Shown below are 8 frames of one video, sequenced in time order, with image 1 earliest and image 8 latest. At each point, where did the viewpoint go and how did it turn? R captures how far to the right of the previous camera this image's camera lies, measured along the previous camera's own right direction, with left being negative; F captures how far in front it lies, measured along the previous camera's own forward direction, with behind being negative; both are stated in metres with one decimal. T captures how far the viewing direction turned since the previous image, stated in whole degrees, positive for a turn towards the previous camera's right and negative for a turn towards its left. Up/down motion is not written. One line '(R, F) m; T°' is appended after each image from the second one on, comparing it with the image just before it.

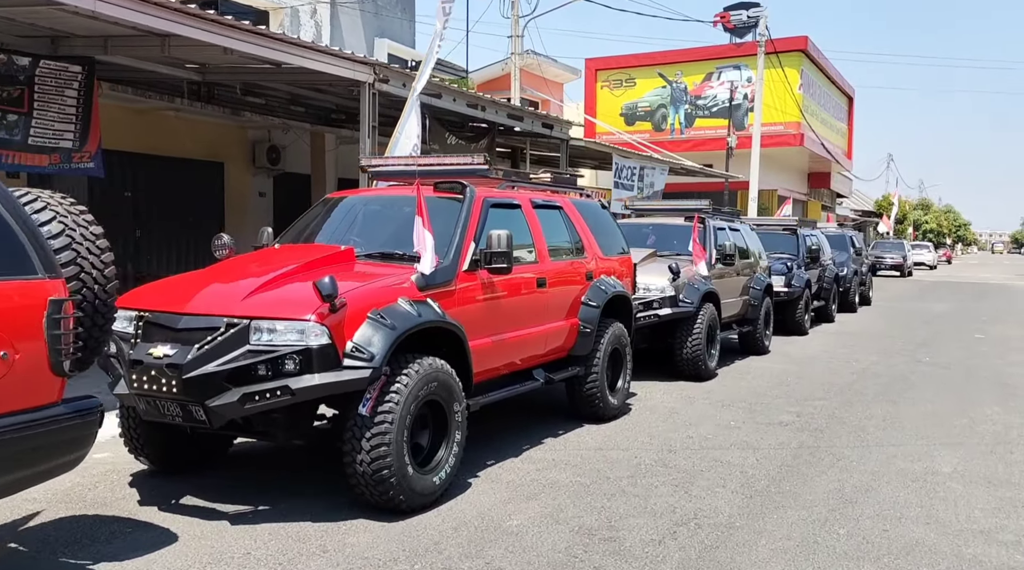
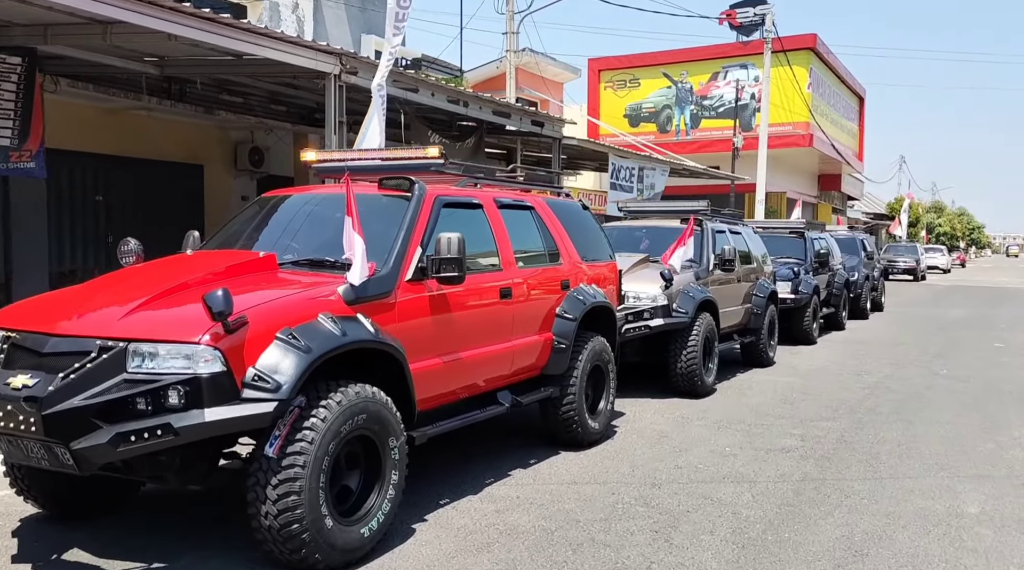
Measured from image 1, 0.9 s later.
(+0.3, +0.7) m; -1°
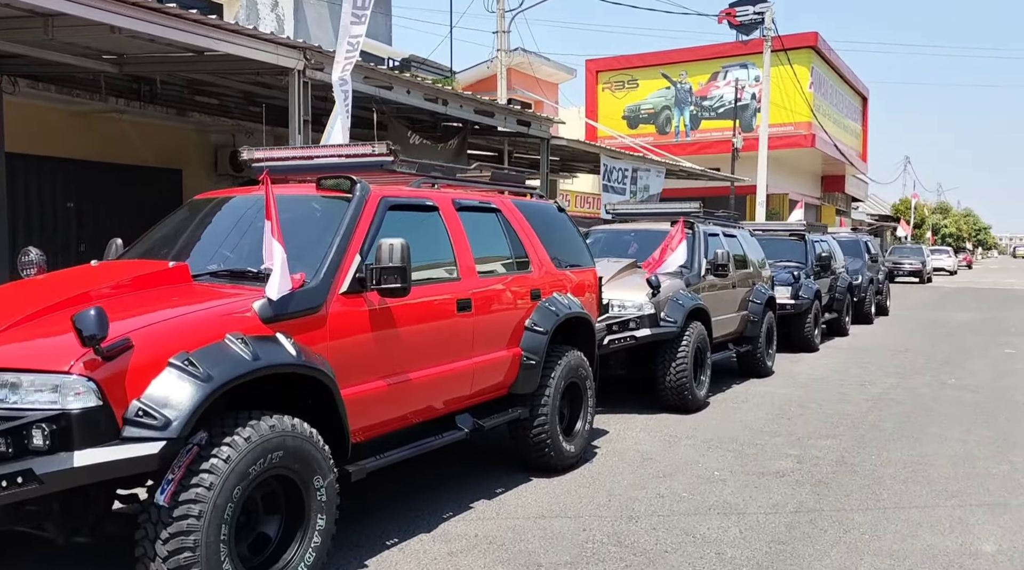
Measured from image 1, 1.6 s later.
(+0.3, +0.5) m; 0°
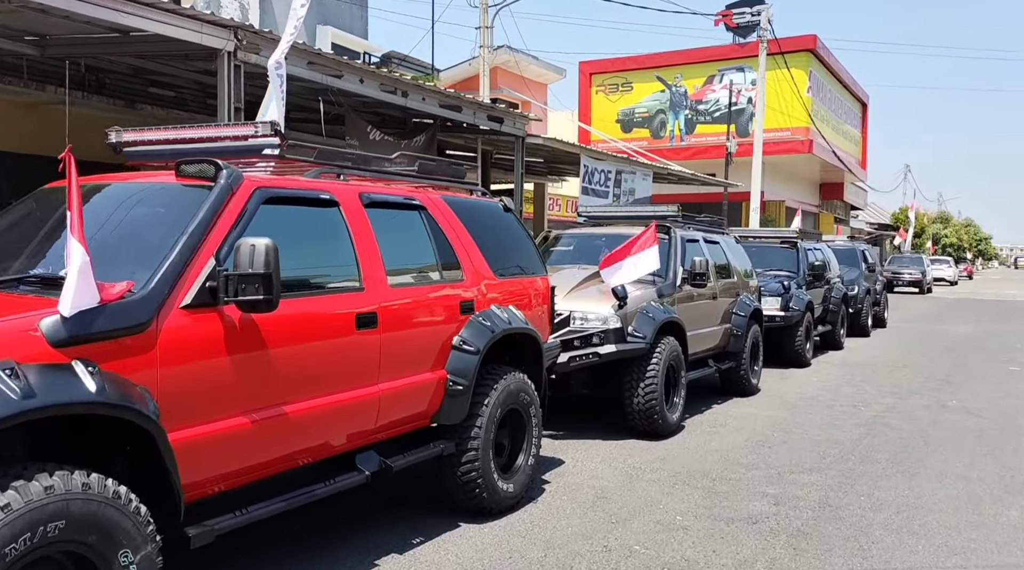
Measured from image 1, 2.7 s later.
(+0.4, +0.8) m; 0°
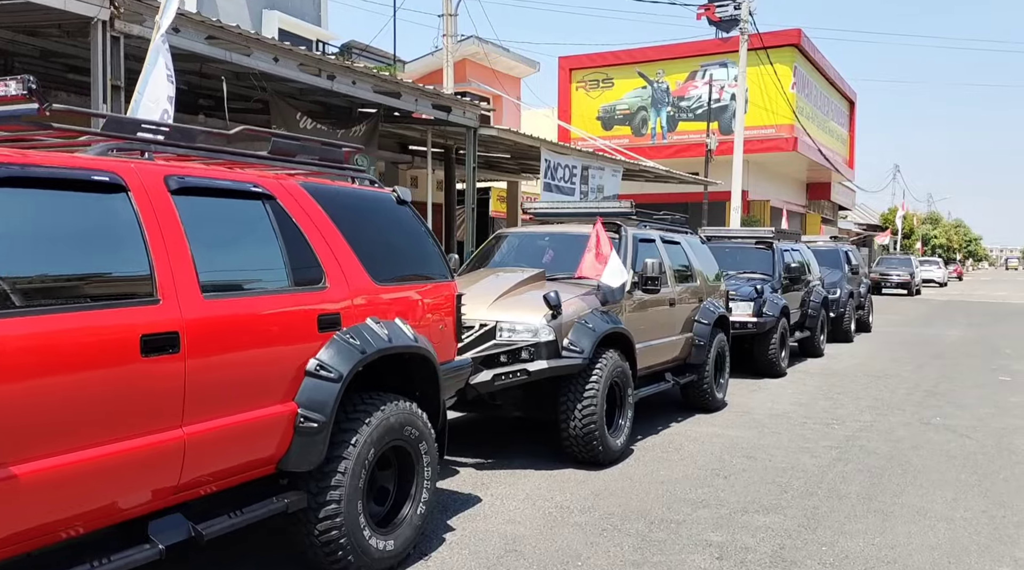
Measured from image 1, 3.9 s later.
(+0.6, +0.9) m; +1°
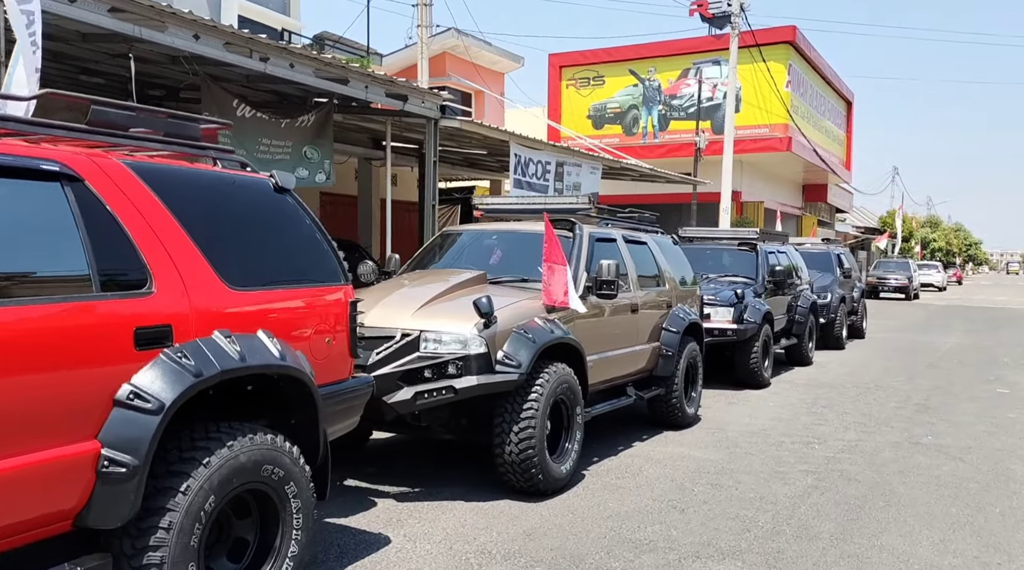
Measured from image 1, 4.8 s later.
(+0.5, +0.8) m; 0°
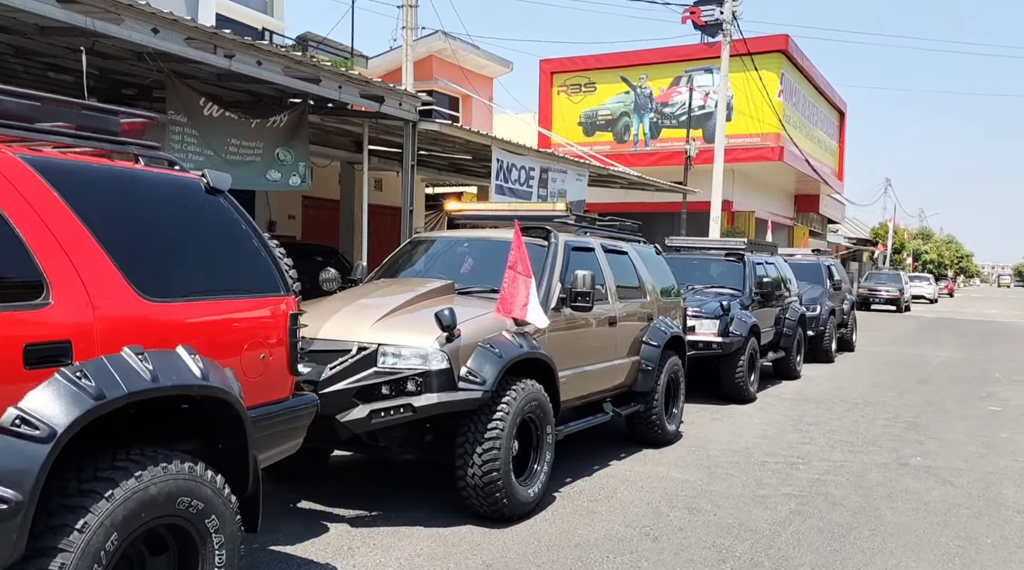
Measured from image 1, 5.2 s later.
(+0.2, +0.3) m; +1°
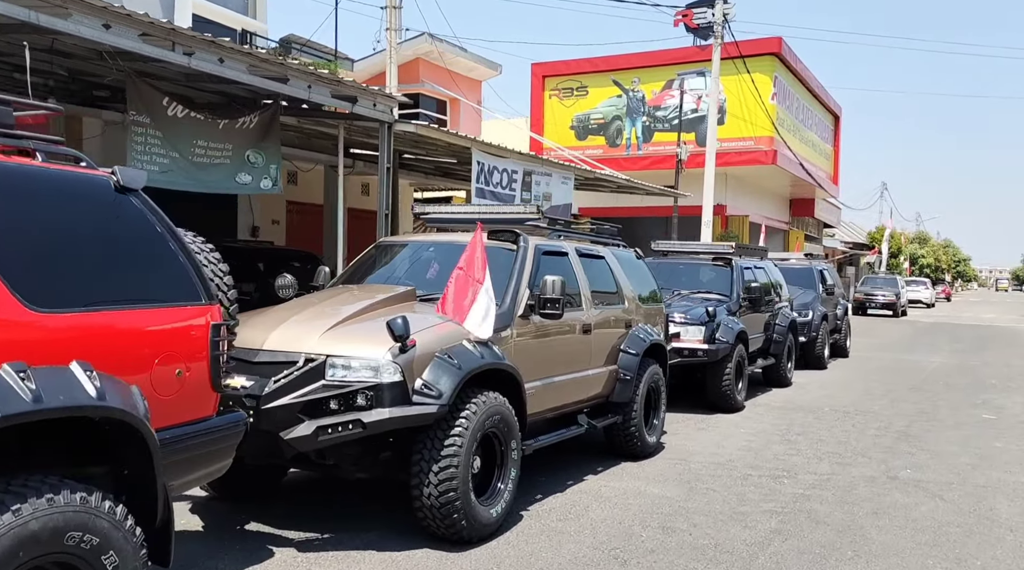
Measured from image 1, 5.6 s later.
(+0.2, +0.3) m; 0°
